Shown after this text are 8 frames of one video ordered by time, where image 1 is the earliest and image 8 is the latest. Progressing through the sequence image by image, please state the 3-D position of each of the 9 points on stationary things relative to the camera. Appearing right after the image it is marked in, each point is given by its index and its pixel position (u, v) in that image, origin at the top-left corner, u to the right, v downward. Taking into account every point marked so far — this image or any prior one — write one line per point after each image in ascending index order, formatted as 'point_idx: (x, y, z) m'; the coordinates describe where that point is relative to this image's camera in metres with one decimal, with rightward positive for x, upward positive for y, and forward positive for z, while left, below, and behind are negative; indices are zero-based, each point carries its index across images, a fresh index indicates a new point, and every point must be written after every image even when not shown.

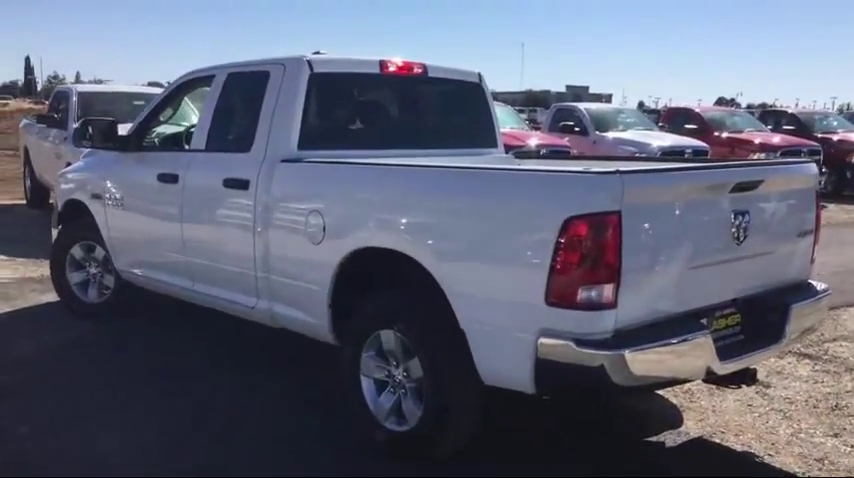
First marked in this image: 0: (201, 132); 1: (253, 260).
0: (-1.6, +0.8, +6.1) m
1: (-1.1, -0.1, +5.3) m
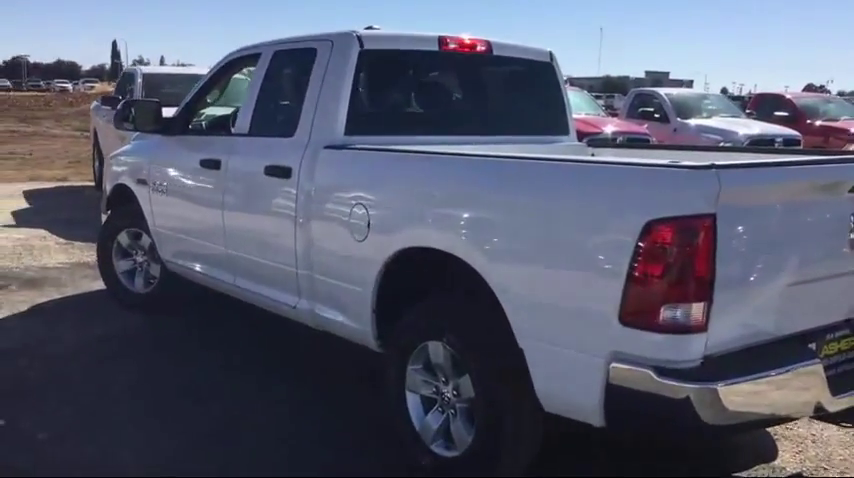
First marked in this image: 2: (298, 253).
0: (-1.2, +0.8, +5.7) m
1: (-0.8, -0.1, +4.9) m
2: (-0.7, -0.1, +4.9) m
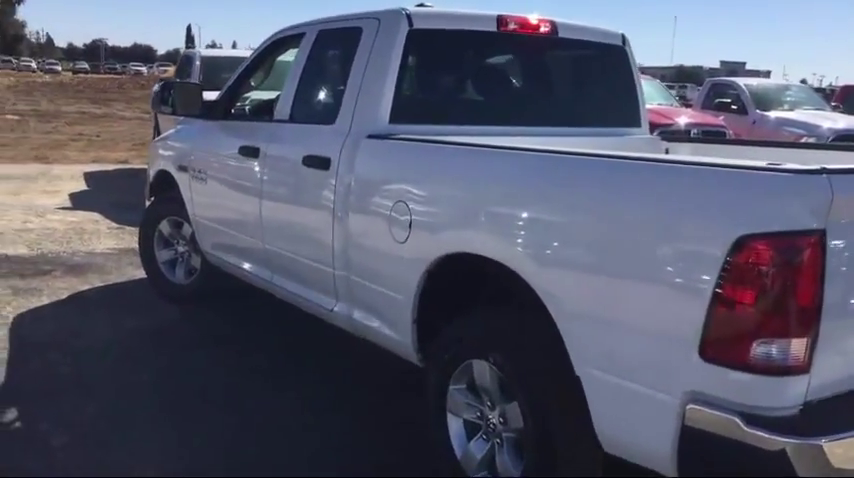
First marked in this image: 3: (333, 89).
0: (-0.8, +0.9, +5.3) m
1: (-0.5, -0.1, +4.5) m
2: (-0.5, -0.1, +4.5) m
3: (-0.6, +0.9, +5.0) m
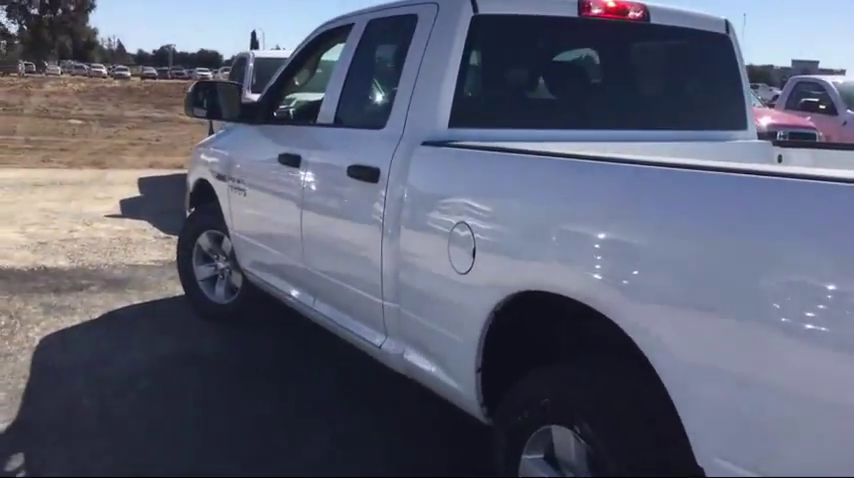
0: (-0.5, +0.8, +4.6) m
1: (-0.2, -0.2, +3.8) m
2: (-0.2, -0.2, +3.8) m
3: (-0.2, +0.8, +4.3) m
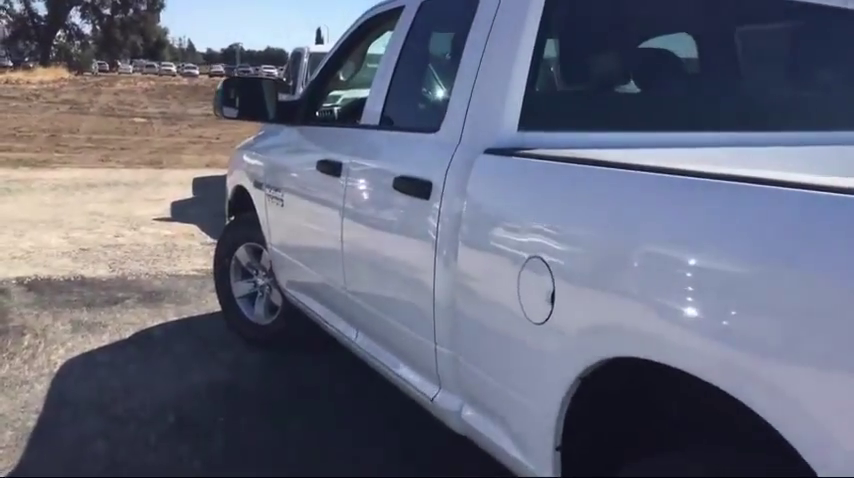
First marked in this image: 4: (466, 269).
0: (-0.2, +0.7, +4.0) m
1: (0.0, -0.3, +3.1) m
2: (+0.1, -0.3, +3.1) m
3: (+0.1, +0.7, +3.6) m
4: (+0.1, -0.1, +2.9) m
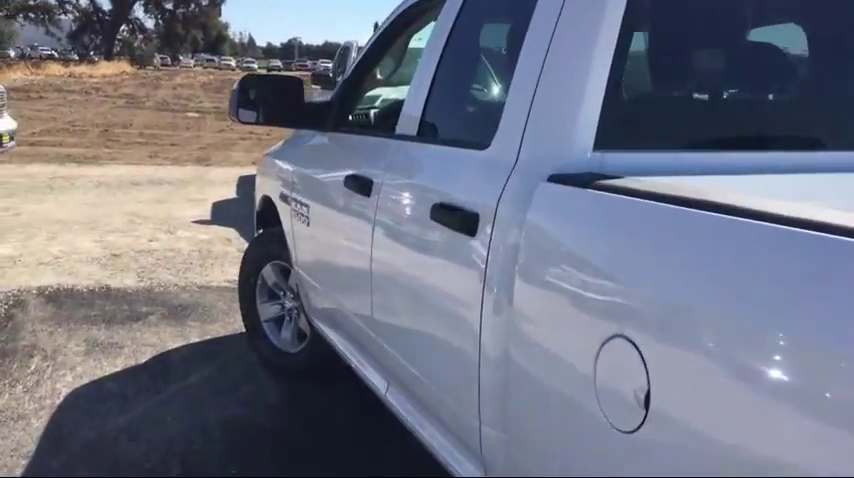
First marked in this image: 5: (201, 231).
0: (0.0, +0.5, +3.3) m
1: (+0.2, -0.4, +2.5) m
2: (+0.2, -0.4, +2.4) m
3: (+0.2, +0.5, +2.9) m
4: (+0.3, -0.2, +2.3) m
5: (-2.4, +0.1, +8.9) m
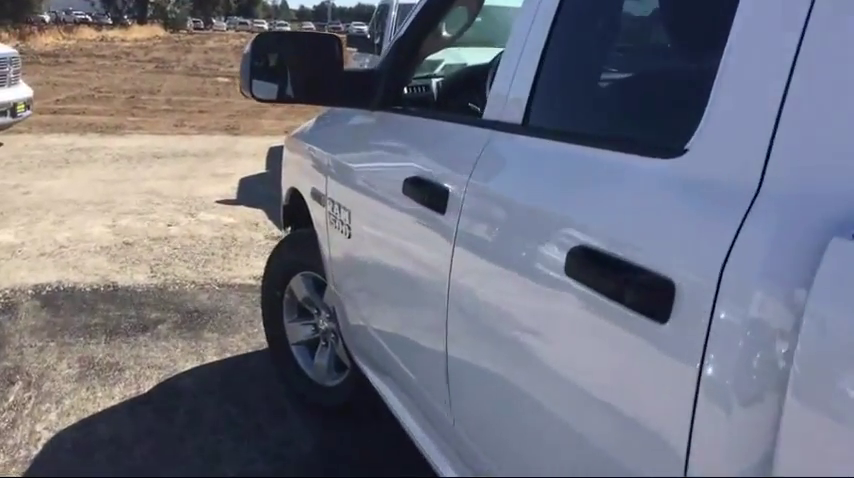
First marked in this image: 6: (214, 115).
0: (+0.3, +0.4, +2.2) m
1: (+0.4, -0.6, +1.5) m
2: (+0.4, -0.5, +1.4) m
3: (+0.5, +0.4, +1.9) m
4: (+0.5, -0.4, +1.2) m
5: (-1.9, +0.2, +8.0) m
6: (-4.3, +2.5, +16.9) m
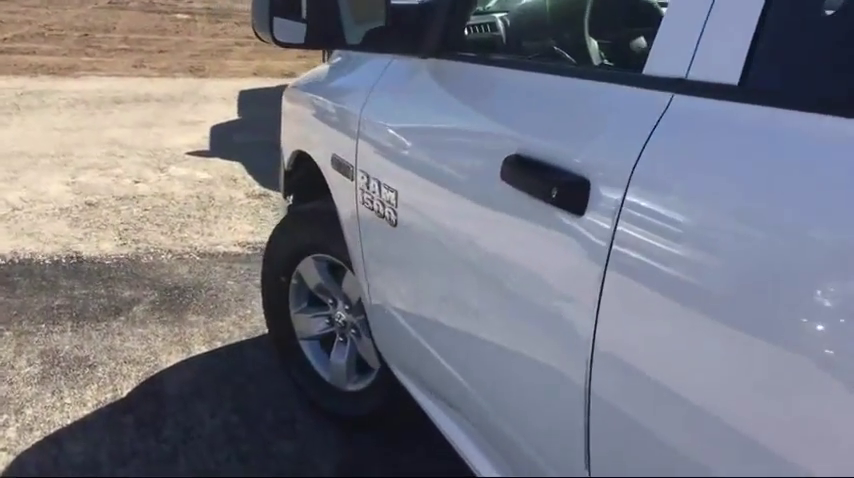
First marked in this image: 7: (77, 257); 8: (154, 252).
0: (+0.5, +0.4, +1.6) m
1: (+0.7, -0.6, +0.9) m
2: (+0.7, -0.6, +0.8) m
3: (+0.7, +0.4, +1.2) m
4: (+0.8, -0.4, +0.6) m
5: (-2.0, +0.6, +7.2) m
6: (-4.8, +3.5, +15.8) m
7: (-2.1, -0.1, +5.0) m
8: (-1.7, -0.1, +5.1) m
